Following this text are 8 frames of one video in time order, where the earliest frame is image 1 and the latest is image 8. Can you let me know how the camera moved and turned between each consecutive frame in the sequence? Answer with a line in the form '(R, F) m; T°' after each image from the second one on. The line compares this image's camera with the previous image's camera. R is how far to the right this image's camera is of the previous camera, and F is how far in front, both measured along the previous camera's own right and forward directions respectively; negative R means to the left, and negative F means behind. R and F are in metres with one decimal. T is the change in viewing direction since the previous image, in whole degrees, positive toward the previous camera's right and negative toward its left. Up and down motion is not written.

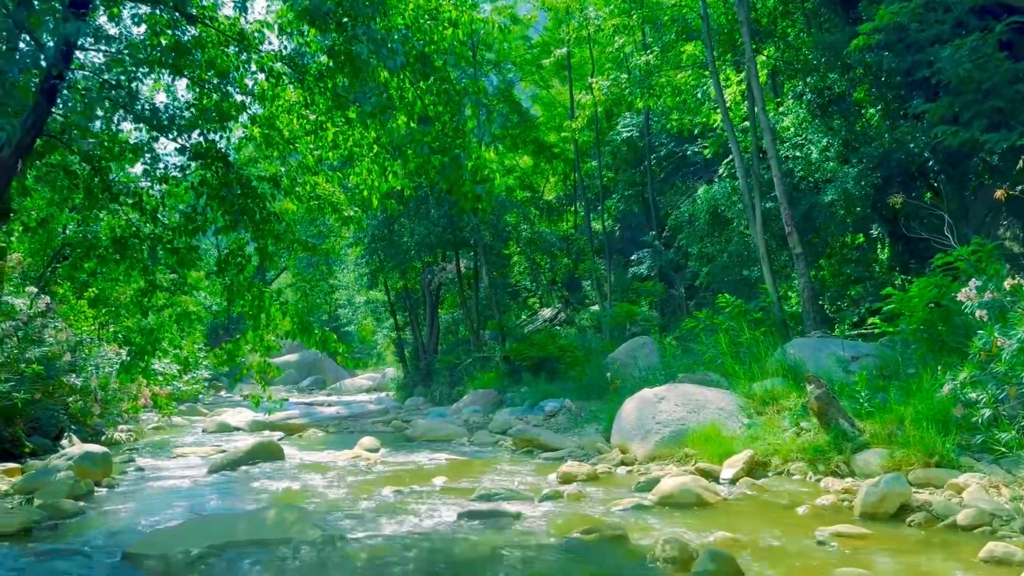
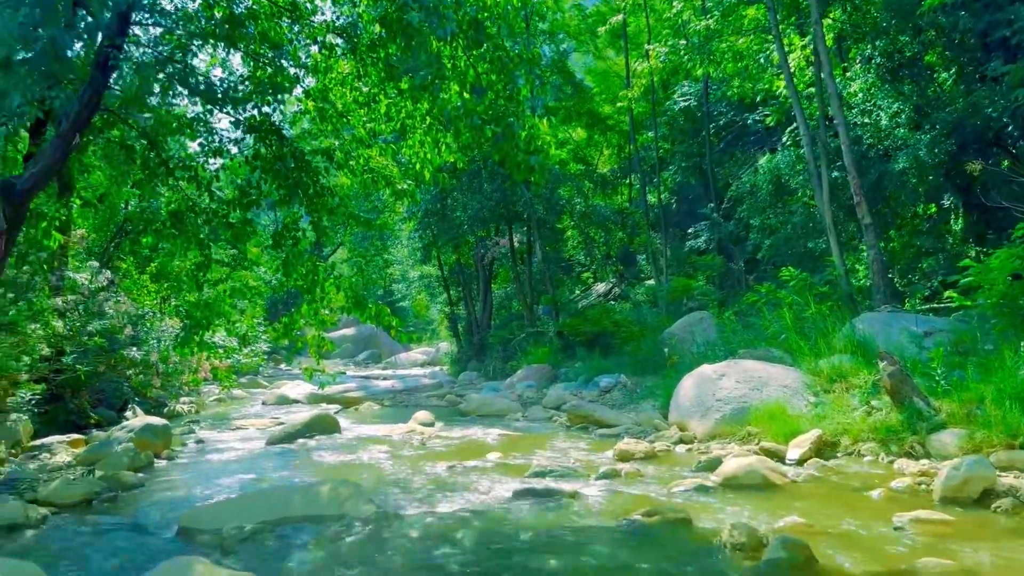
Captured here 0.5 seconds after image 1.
(0.0, +0.2) m; -4°
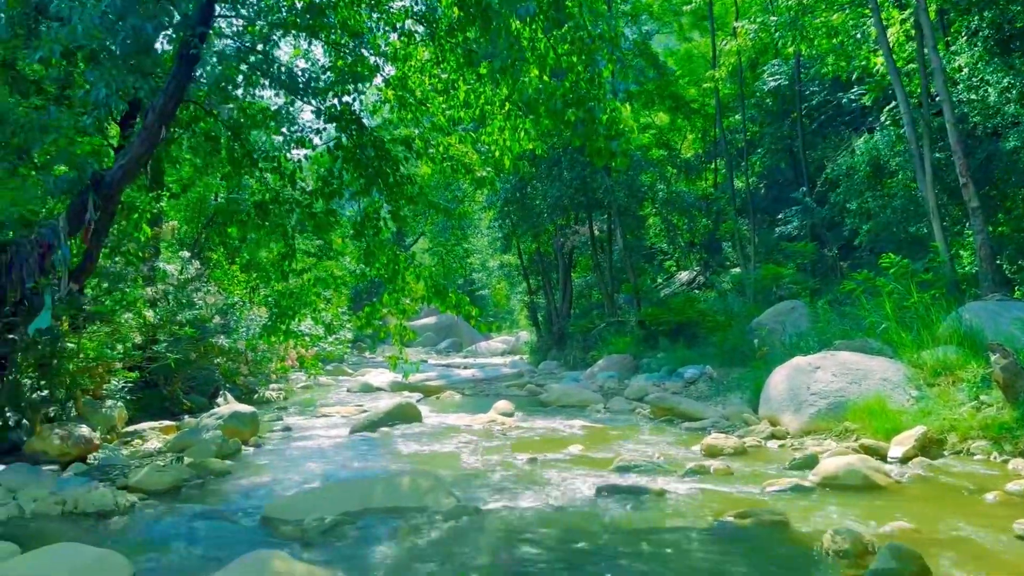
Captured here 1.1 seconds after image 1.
(0.0, +0.2) m; -5°
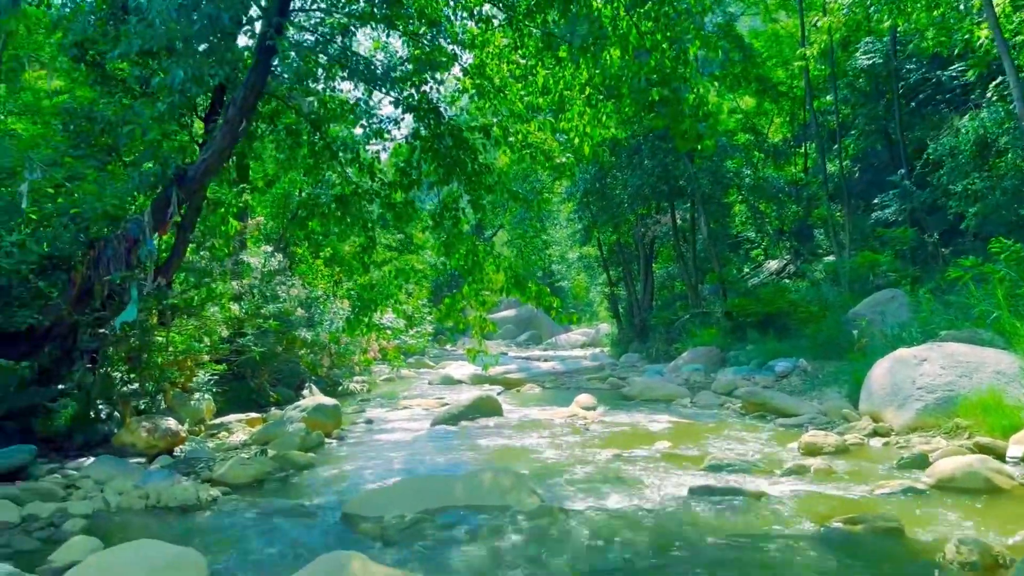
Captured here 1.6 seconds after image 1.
(0.0, +0.3) m; -5°
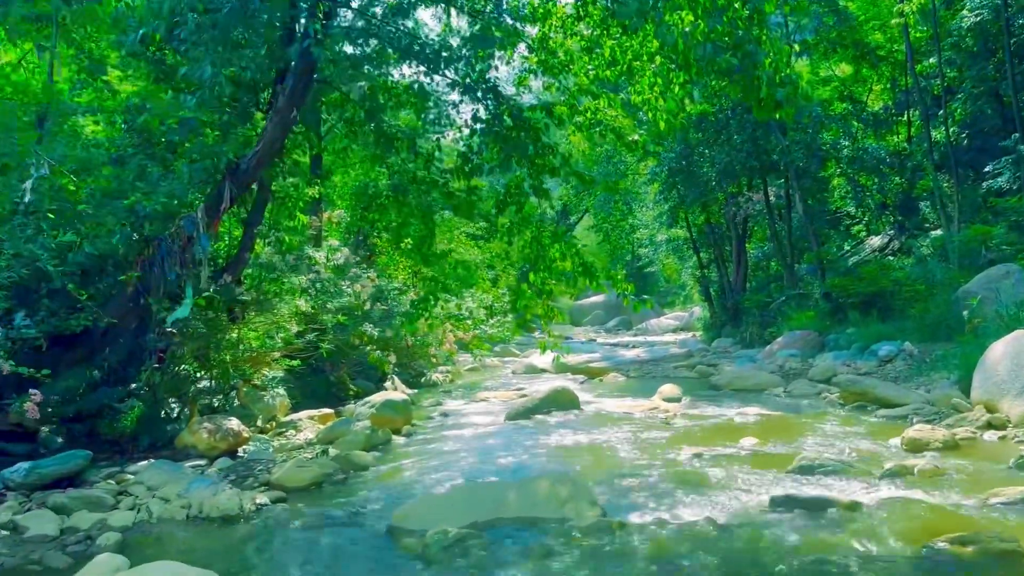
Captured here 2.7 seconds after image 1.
(+0.2, +0.5) m; -6°
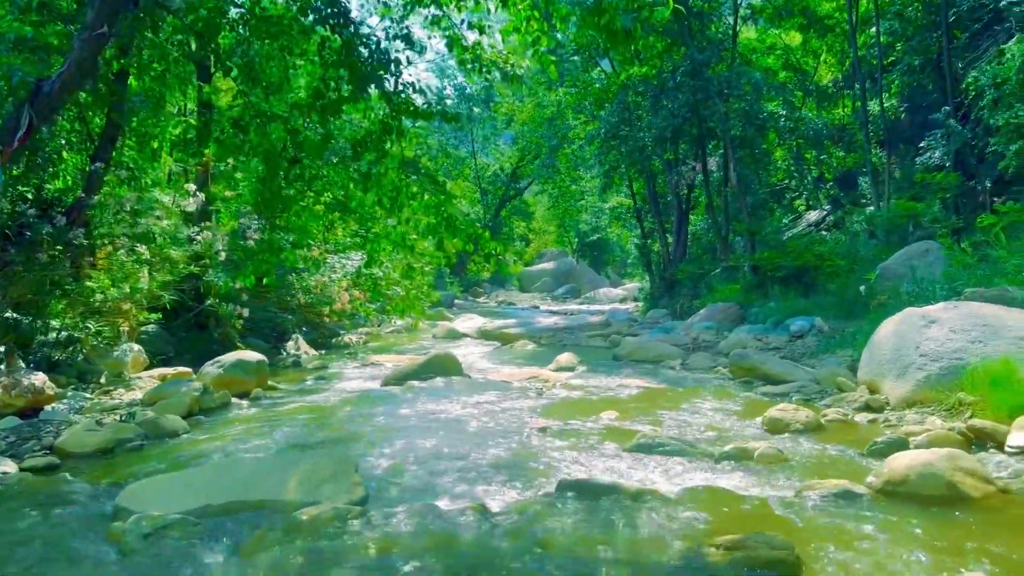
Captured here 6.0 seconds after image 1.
(+1.1, +0.7) m; +2°
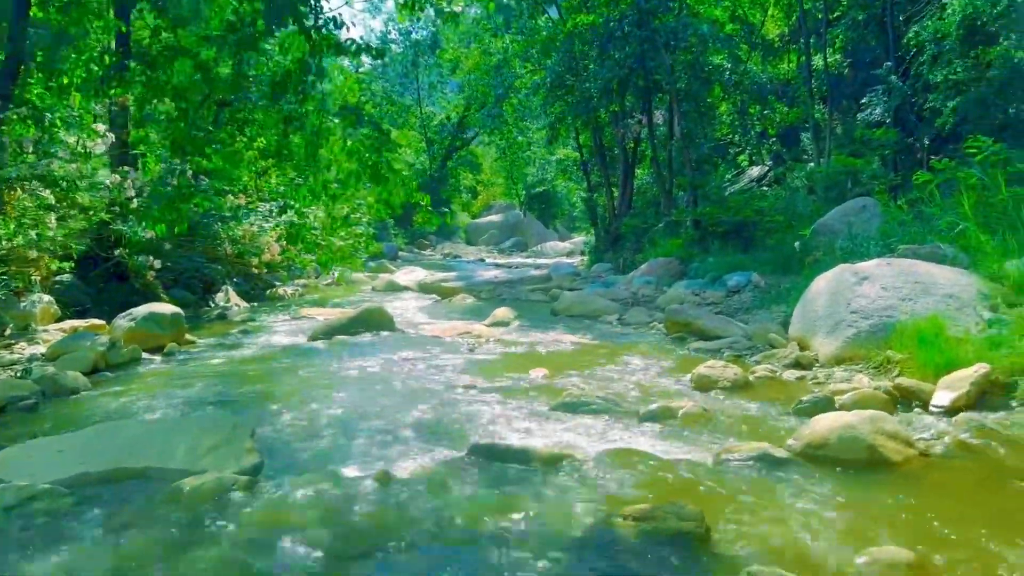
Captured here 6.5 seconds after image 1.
(+0.2, +0.3) m; +3°
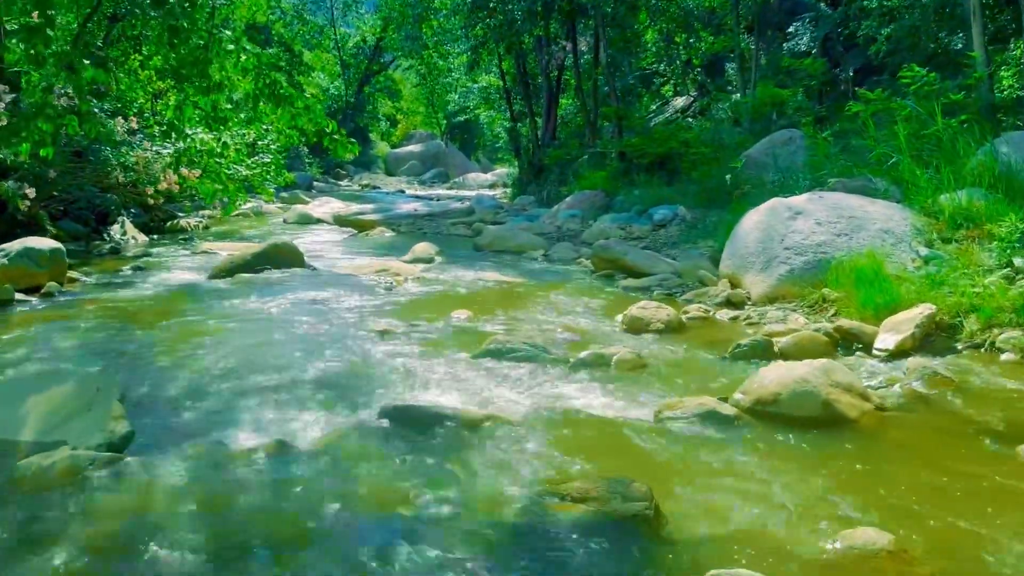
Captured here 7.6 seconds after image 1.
(0.0, +0.5) m; +5°
